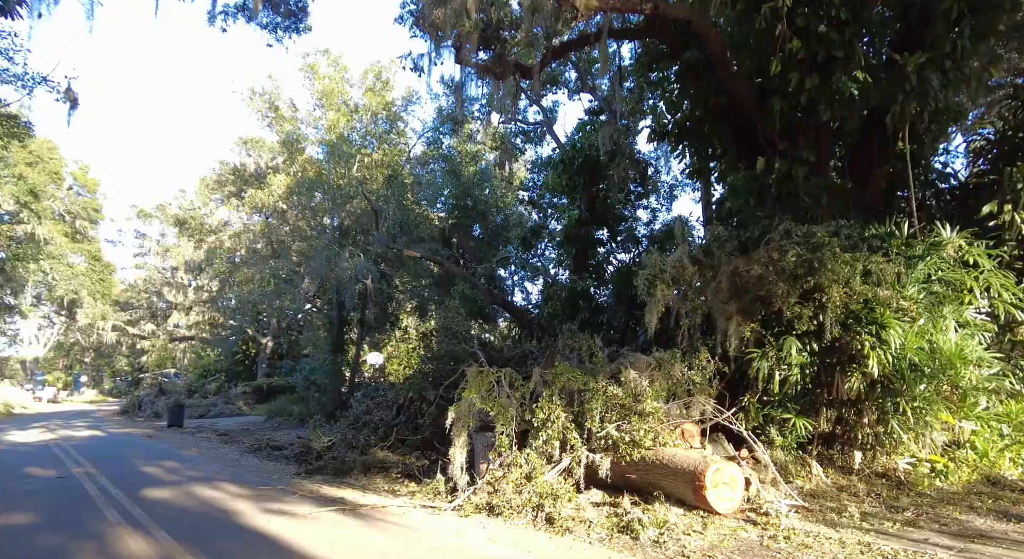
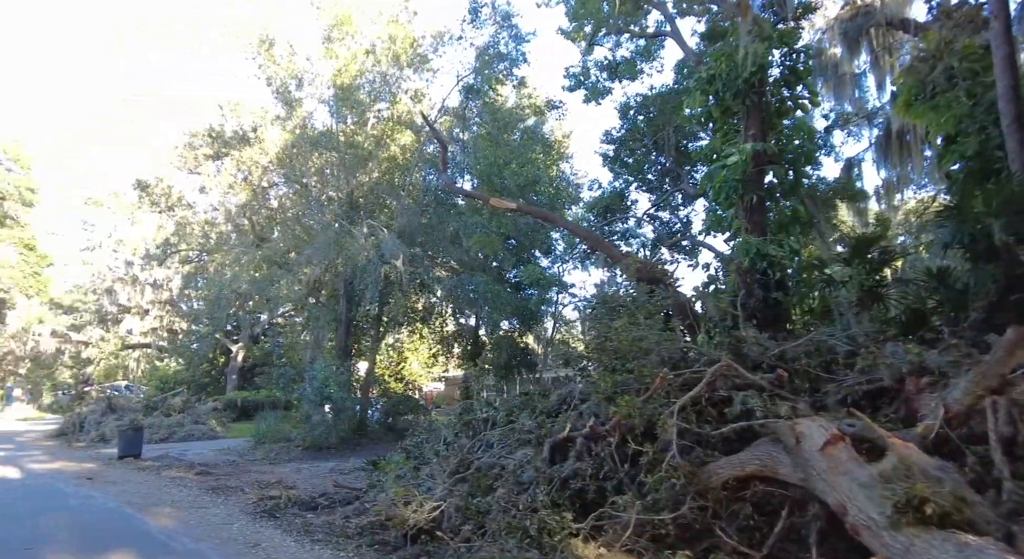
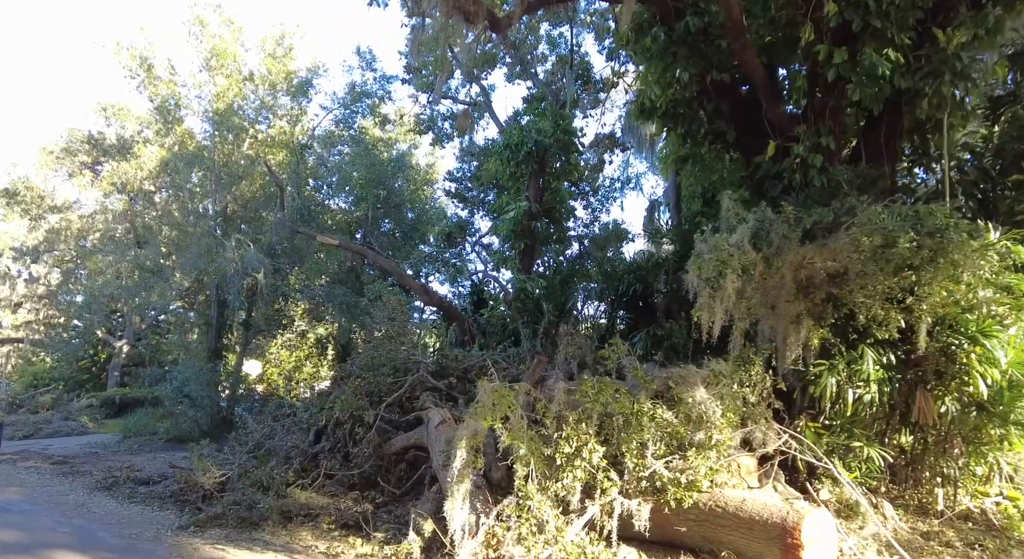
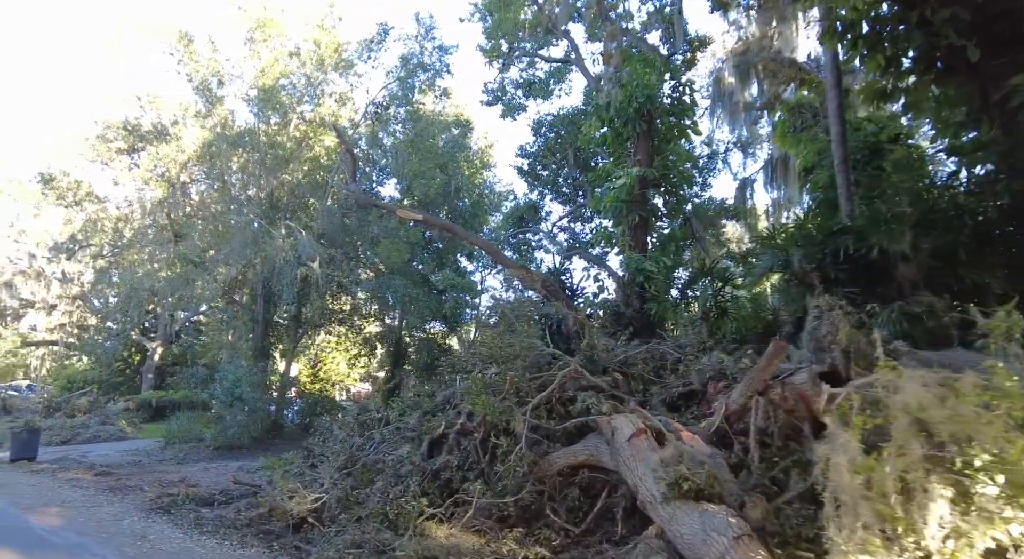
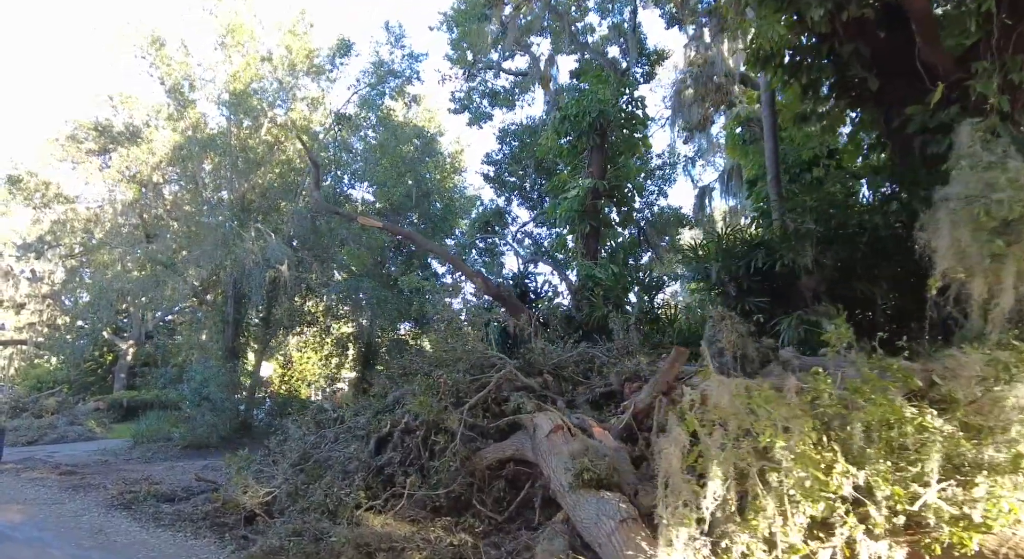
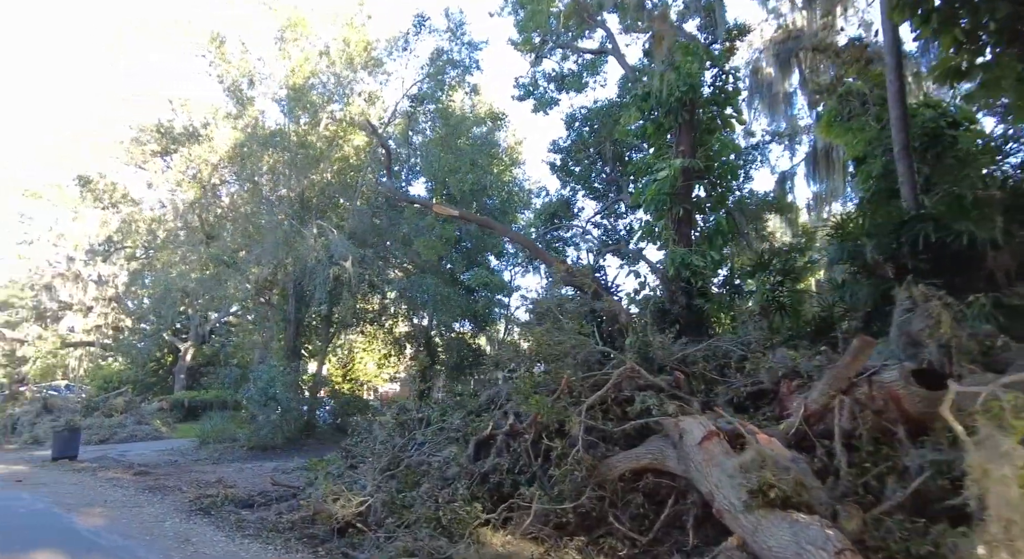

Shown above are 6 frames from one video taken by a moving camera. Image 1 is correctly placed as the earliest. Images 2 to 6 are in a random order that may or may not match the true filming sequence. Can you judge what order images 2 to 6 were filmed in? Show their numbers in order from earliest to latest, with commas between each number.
3, 5, 4, 6, 2
